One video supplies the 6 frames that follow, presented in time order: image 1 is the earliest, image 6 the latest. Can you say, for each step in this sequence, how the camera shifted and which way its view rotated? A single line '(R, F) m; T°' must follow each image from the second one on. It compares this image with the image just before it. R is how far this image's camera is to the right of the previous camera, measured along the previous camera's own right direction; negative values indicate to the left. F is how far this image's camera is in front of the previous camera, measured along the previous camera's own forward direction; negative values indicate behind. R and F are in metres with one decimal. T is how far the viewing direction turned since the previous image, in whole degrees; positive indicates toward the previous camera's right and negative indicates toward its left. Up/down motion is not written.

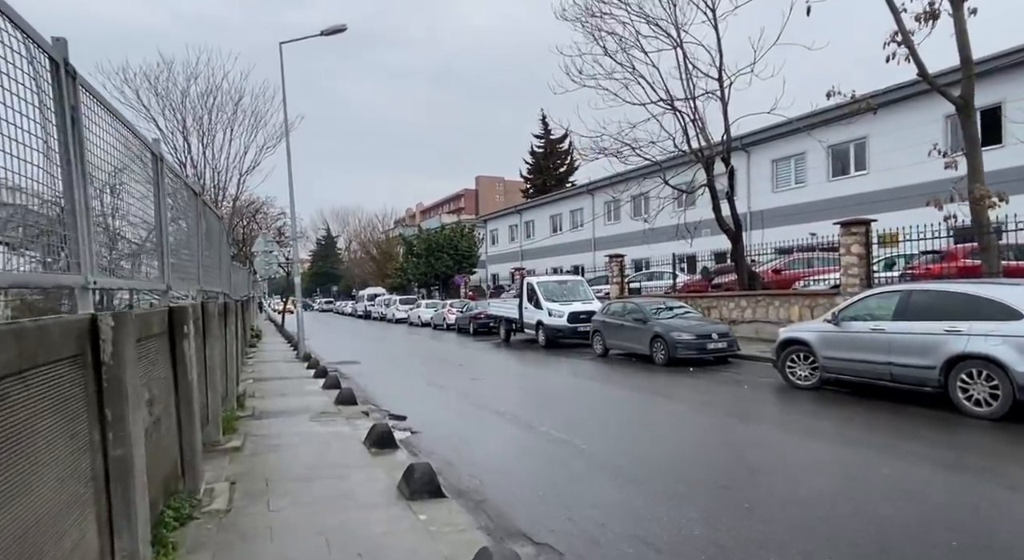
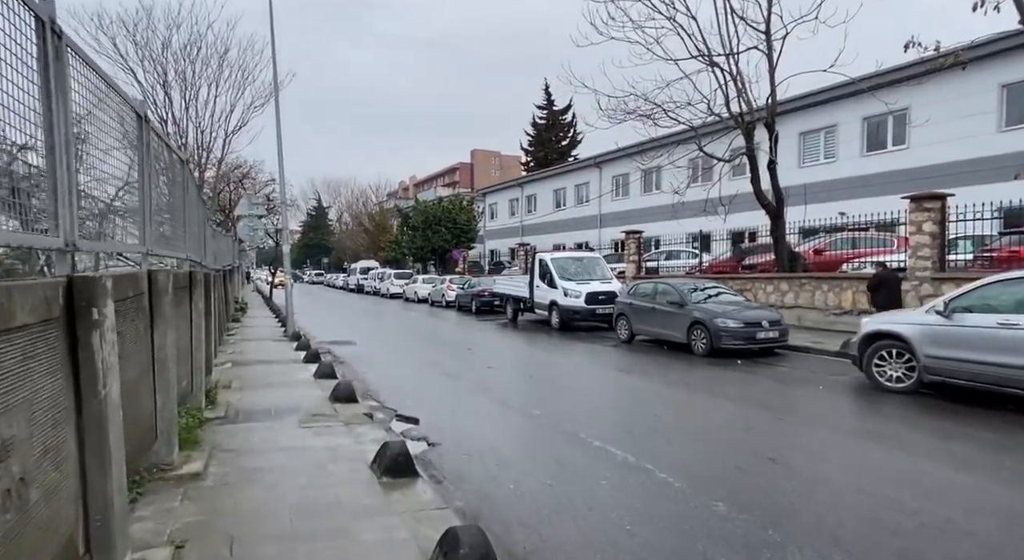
(-0.6, +1.9) m; +1°
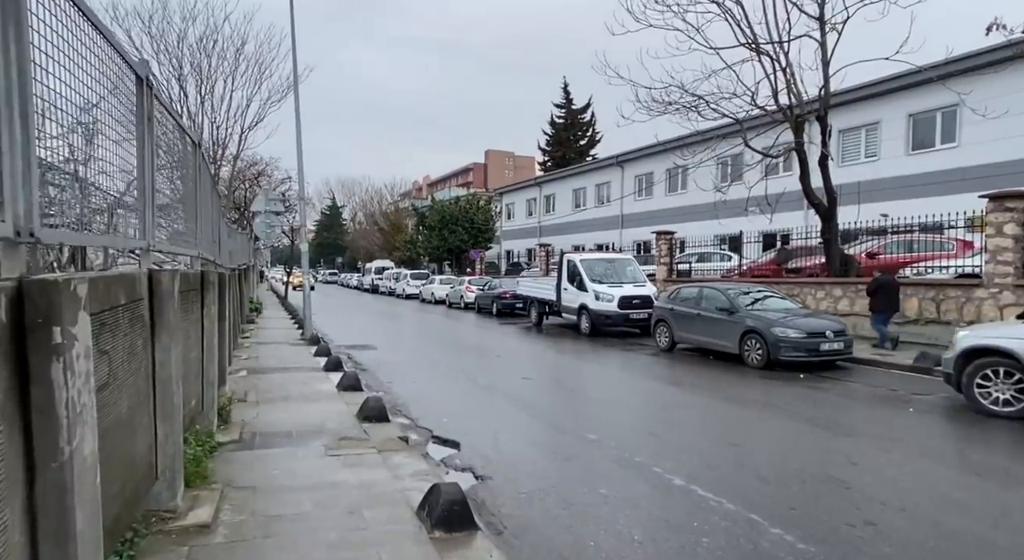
(-0.5, +1.0) m; -1°
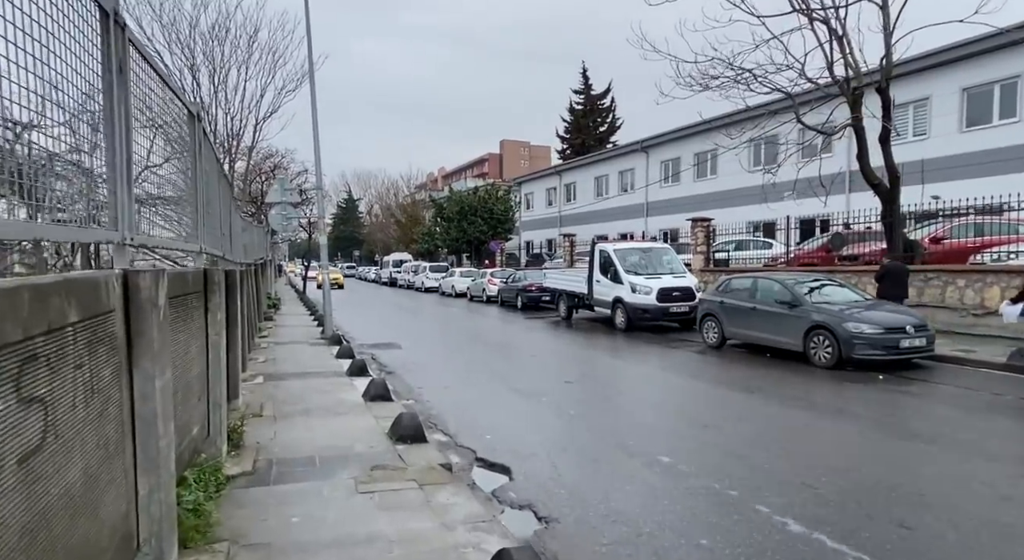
(-0.4, +1.1) m; -1°
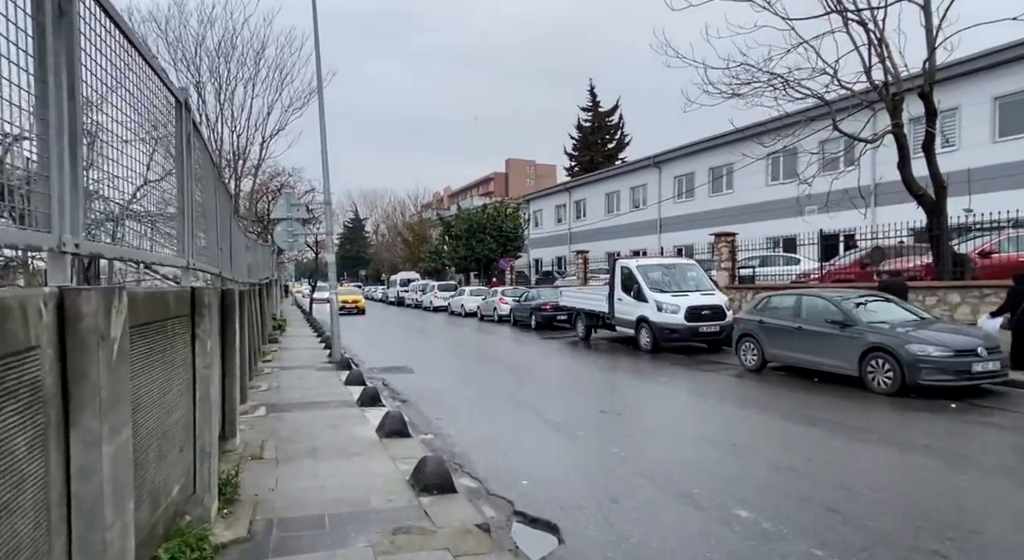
(-0.3, +0.9) m; 0°
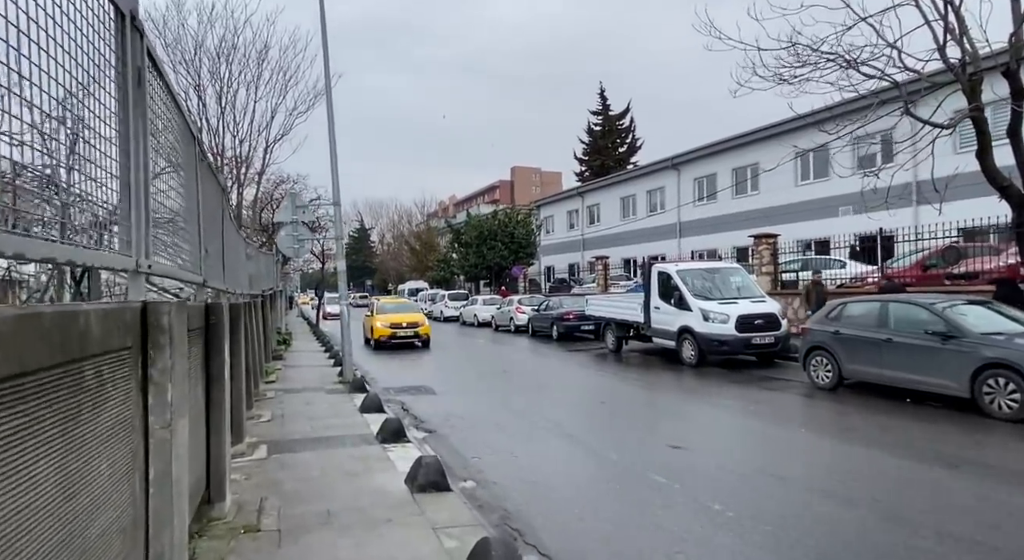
(-0.5, +1.5) m; 0°
